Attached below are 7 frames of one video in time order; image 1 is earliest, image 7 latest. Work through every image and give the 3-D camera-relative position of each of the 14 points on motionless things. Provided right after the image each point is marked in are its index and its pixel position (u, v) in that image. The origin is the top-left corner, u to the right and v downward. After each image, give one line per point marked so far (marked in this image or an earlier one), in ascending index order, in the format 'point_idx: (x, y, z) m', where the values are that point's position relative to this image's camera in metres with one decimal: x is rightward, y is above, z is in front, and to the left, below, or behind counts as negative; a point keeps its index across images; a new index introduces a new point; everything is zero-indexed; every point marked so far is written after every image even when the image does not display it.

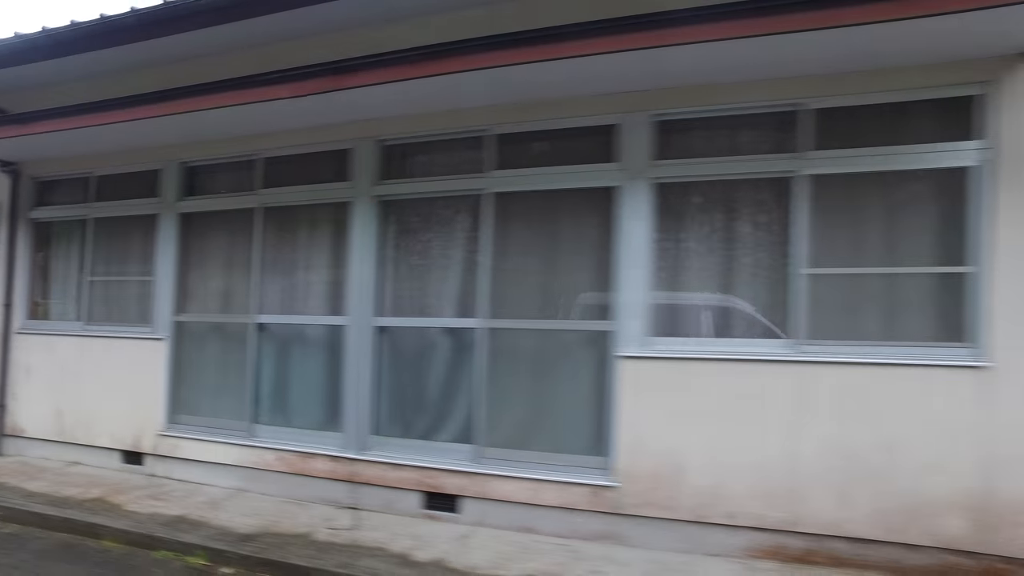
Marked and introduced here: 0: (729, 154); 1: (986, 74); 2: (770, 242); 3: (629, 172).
0: (+1.4, +0.9, +4.3) m
1: (+2.8, +1.3, +3.7) m
2: (+1.5, +0.3, +4.3) m
3: (+0.7, +0.8, +4.4) m
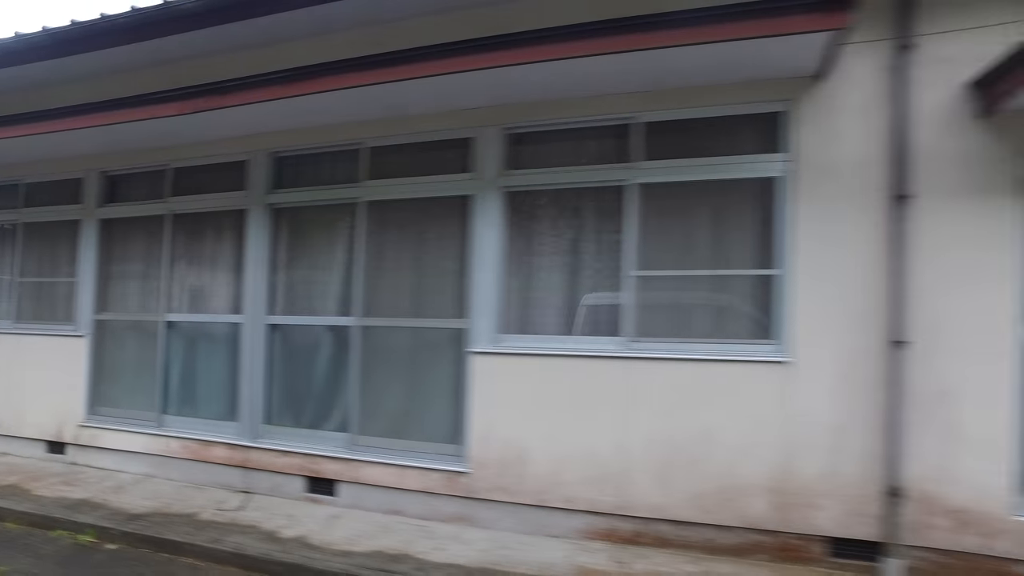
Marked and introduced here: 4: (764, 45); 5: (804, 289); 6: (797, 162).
0: (+0.4, +0.9, +4.6) m
1: (+1.7, +1.3, +4.0) m
2: (+0.5, +0.3, +4.6) m
3: (-0.3, +0.8, +4.8) m
4: (+1.4, +1.4, +3.6) m
5: (+1.8, 0.0, +3.9) m
6: (+1.8, +0.8, +4.0) m
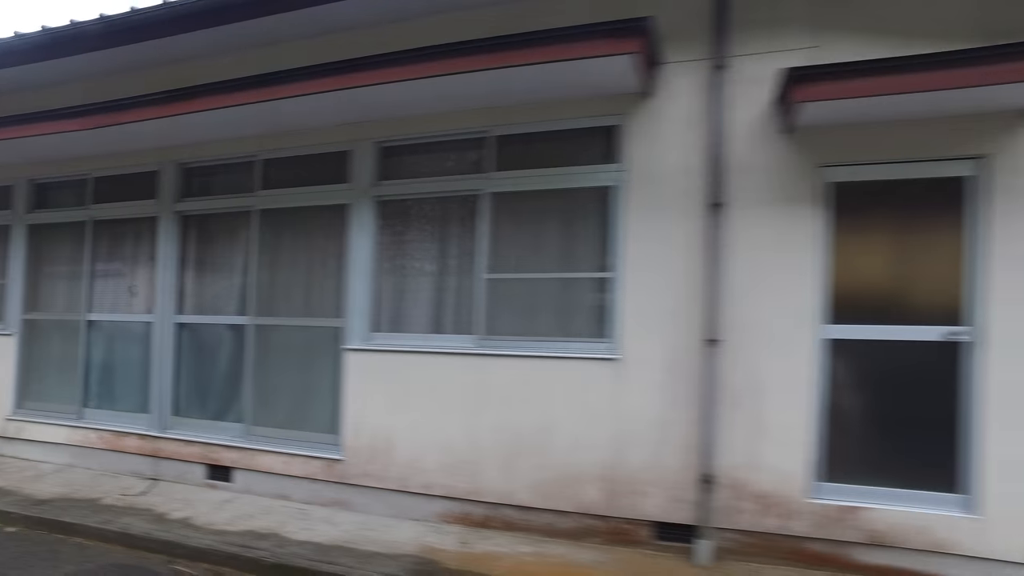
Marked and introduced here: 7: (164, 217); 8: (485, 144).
0: (-0.6, +0.9, +5.0) m
1: (+0.7, +1.3, +4.3) m
2: (-0.5, +0.3, +4.9) m
3: (-1.3, +0.8, +5.1) m
4: (+0.4, +1.4, +3.9) m
5: (+0.8, 0.0, +4.3) m
6: (+0.8, +0.8, +4.3) m
7: (-3.2, +0.7, +5.8) m
8: (-0.2, +1.1, +4.8) m
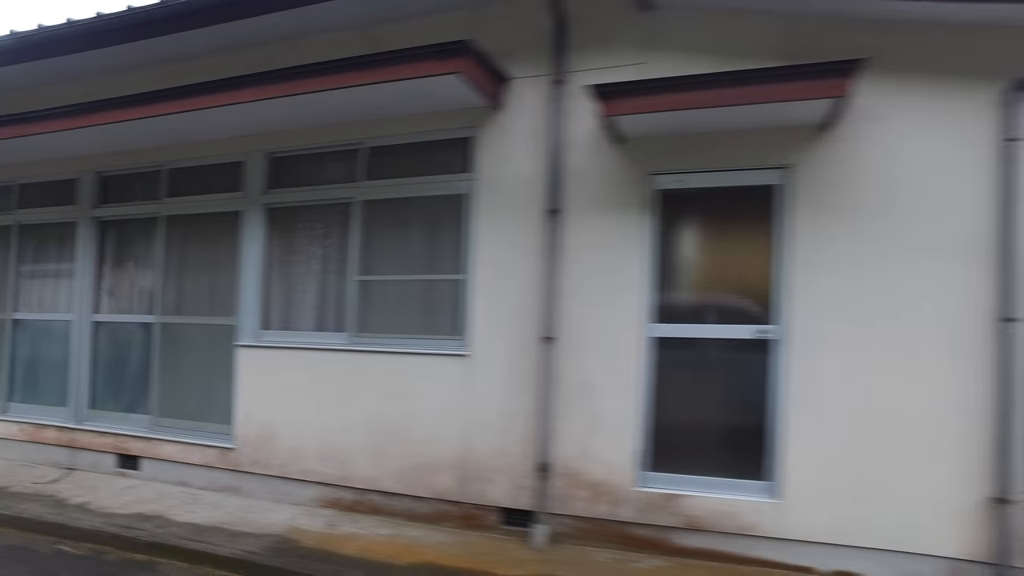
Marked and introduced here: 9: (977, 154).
0: (-1.7, +0.9, +5.3) m
1: (-0.3, +1.3, +4.6) m
2: (-1.5, +0.3, +5.3) m
3: (-2.3, +0.8, +5.4) m
4: (-0.7, +1.4, +4.2) m
5: (-0.2, 0.0, +4.6) m
6: (-0.2, +0.8, +4.6) m
7: (-4.2, +0.6, +6.1) m
8: (-1.3, +1.1, +5.1) m
9: (+2.8, +0.8, +3.6) m
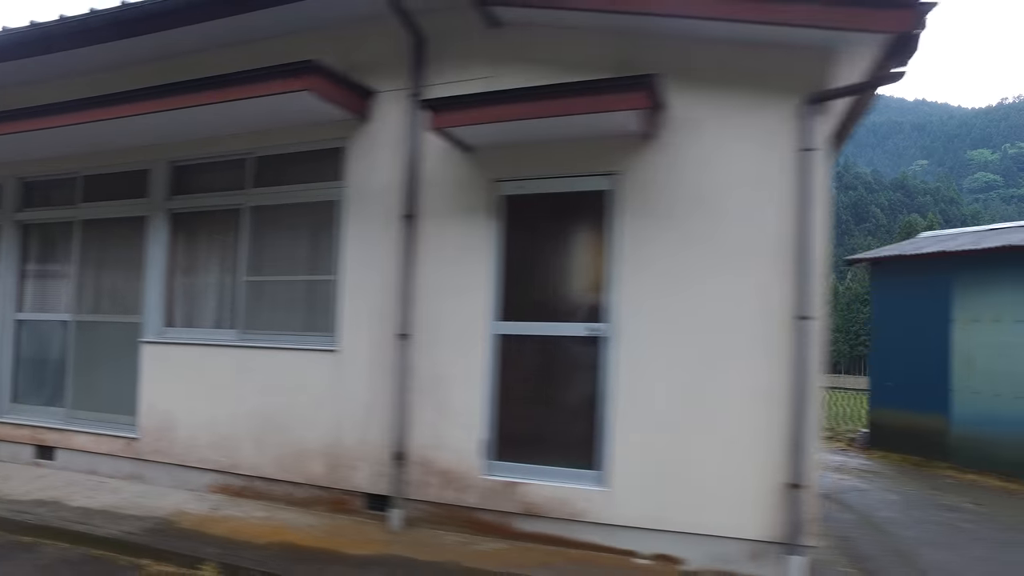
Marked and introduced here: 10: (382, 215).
0: (-2.7, +0.9, +5.6) m
1: (-1.4, +1.3, +5.0) m
2: (-2.5, +0.3, +5.6) m
3: (-3.4, +0.8, +5.8) m
4: (-1.7, +1.4, +4.5) m
5: (-1.3, 0.0, +4.9) m
6: (-1.3, +0.8, +4.9) m
7: (-5.3, +0.6, +6.5) m
8: (-2.3, +1.1, +5.4) m
9: (+1.7, +0.8, +3.9) m
10: (-1.0, +0.6, +4.8) m
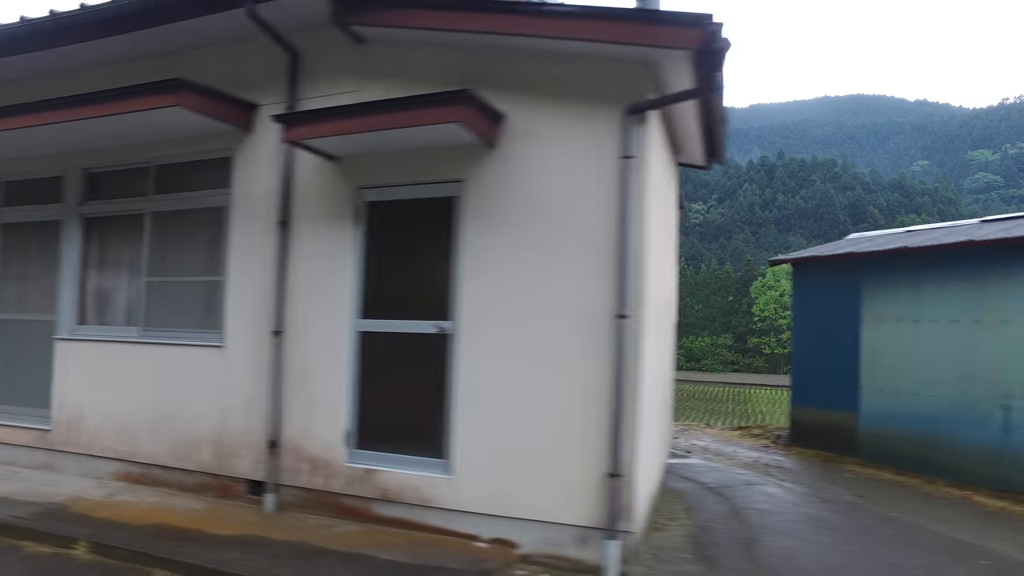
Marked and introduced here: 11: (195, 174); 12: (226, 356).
0: (-3.8, +0.9, +6.0) m
1: (-2.4, +1.2, +5.3) m
2: (-3.6, +0.3, +5.9) m
3: (-4.4, +0.8, +6.1) m
4: (-2.8, +1.4, +4.9) m
5: (-2.3, 0.0, +5.2) m
6: (-2.4, +0.8, +5.3) m
7: (-6.3, +0.6, +6.8) m
8: (-3.4, +1.1, +5.8) m
9: (+0.6, +0.8, +4.2) m
10: (-2.1, +0.6, +5.1) m
11: (-2.9, +1.0, +5.6) m
12: (-2.4, -0.6, +5.3) m
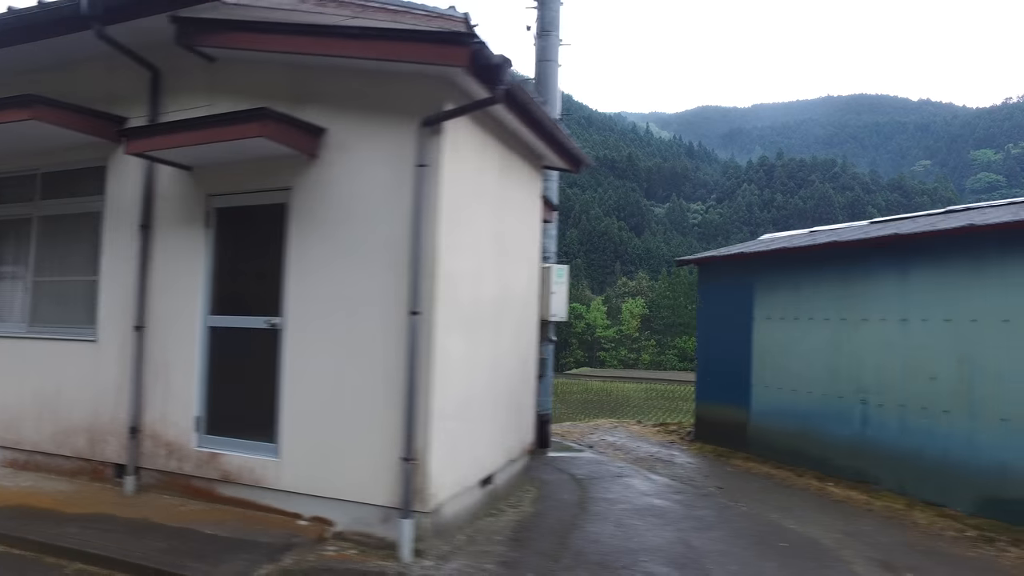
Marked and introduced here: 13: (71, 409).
0: (-5.2, +0.9, +6.4) m
1: (-3.8, +1.3, +5.7) m
2: (-5.0, +0.3, +6.4) m
3: (-5.8, +0.8, +6.6) m
4: (-4.2, +1.4, +5.3) m
5: (-3.7, 0.0, +5.7) m
6: (-3.7, +0.8, +5.7) m
7: (-7.7, +0.7, +7.3) m
8: (-4.8, +1.1, +6.2) m
9: (-0.8, +0.8, +4.6) m
10: (-3.5, +0.6, +5.6) m
11: (-4.2, +1.0, +6.0) m
12: (-3.8, -0.6, +5.7) m
13: (-4.1, -1.1, +5.8) m
